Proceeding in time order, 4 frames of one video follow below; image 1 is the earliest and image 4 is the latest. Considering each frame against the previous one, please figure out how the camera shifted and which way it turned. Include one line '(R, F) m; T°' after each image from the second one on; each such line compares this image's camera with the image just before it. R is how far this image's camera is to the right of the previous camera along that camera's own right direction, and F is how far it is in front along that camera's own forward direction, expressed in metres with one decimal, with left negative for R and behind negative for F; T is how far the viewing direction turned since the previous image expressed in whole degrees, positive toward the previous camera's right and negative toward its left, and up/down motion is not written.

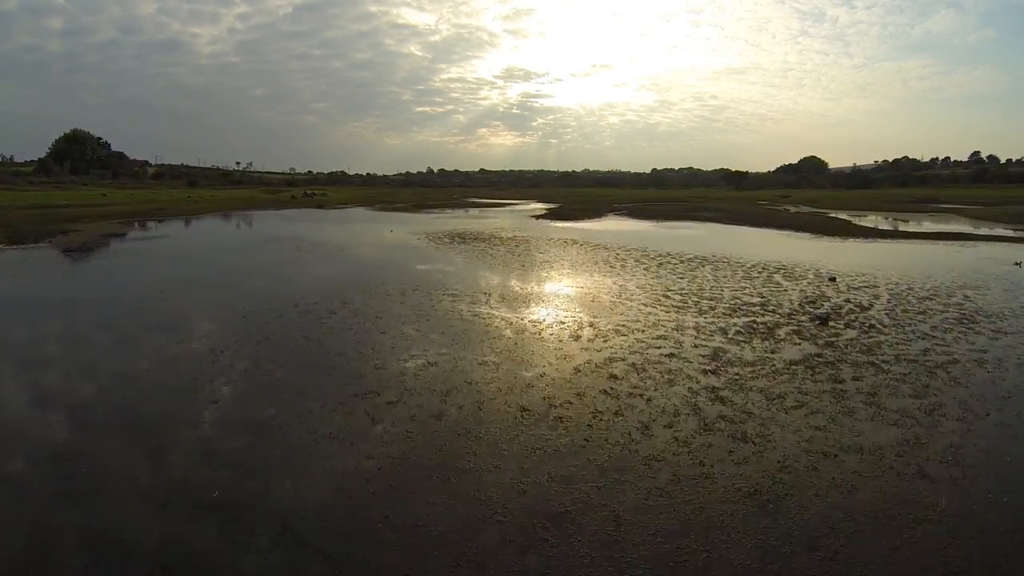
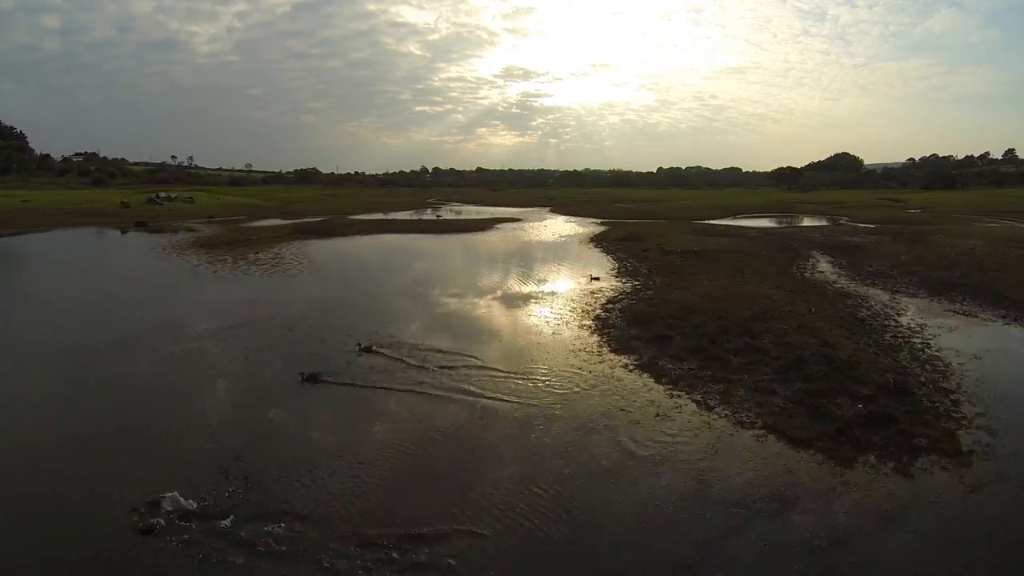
(0.0, +8.6) m; 0°
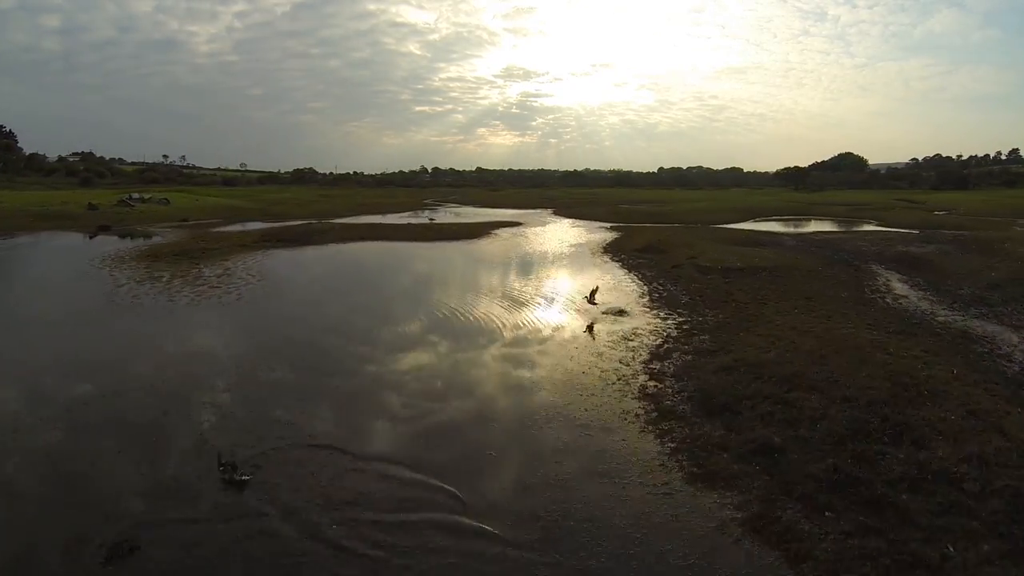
(0.0, +0.9) m; 0°
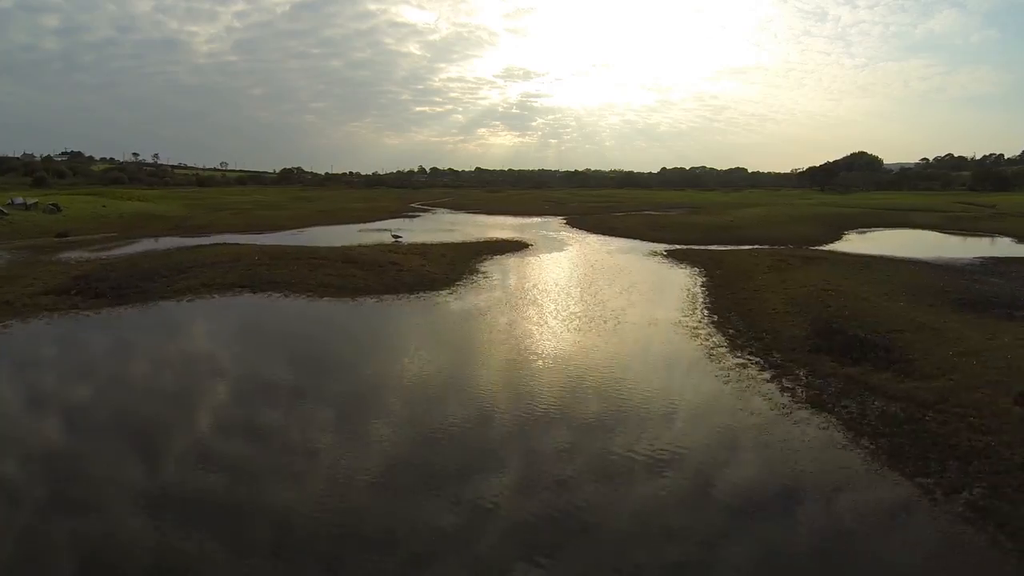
(0.0, +2.7) m; 0°
